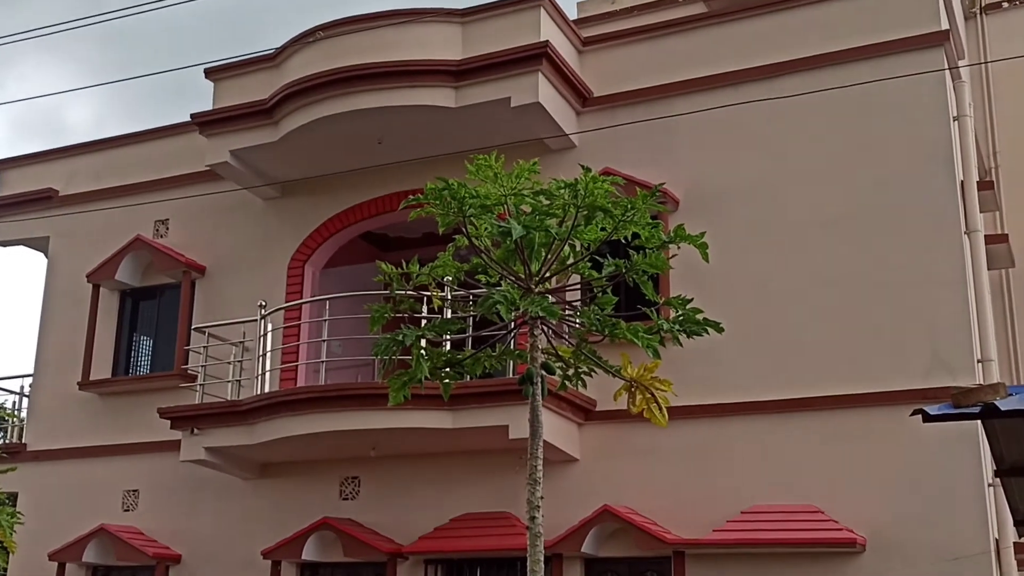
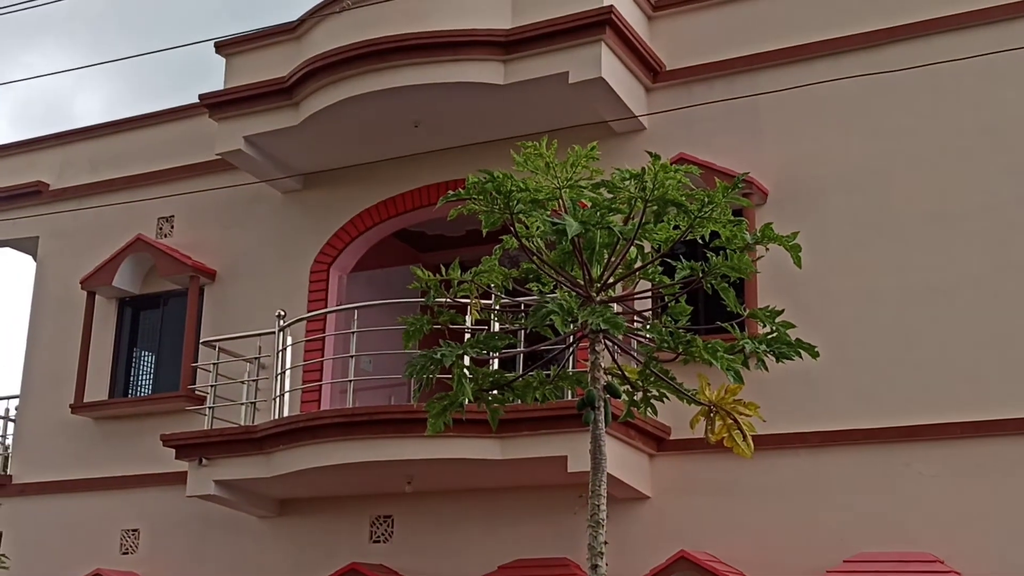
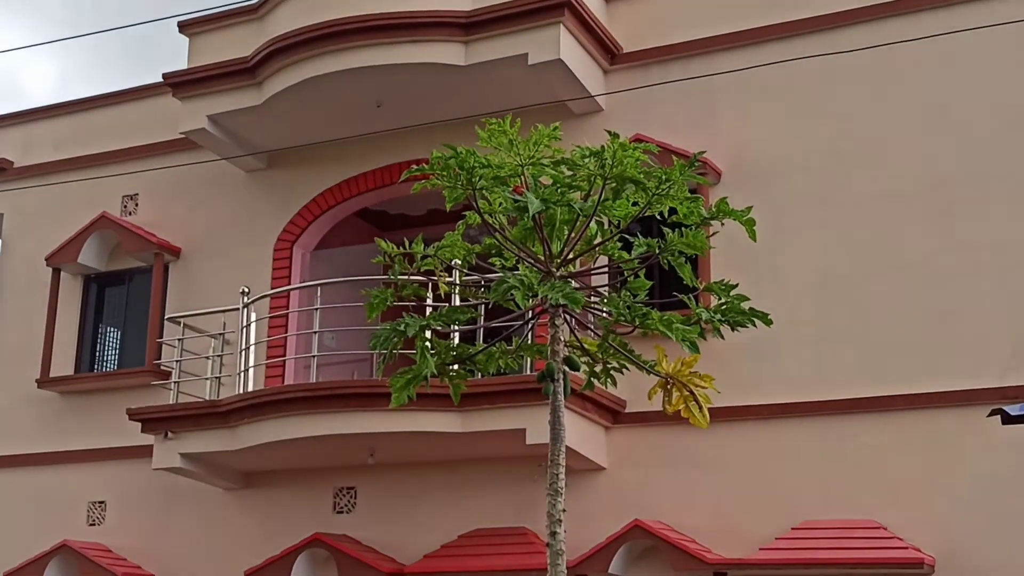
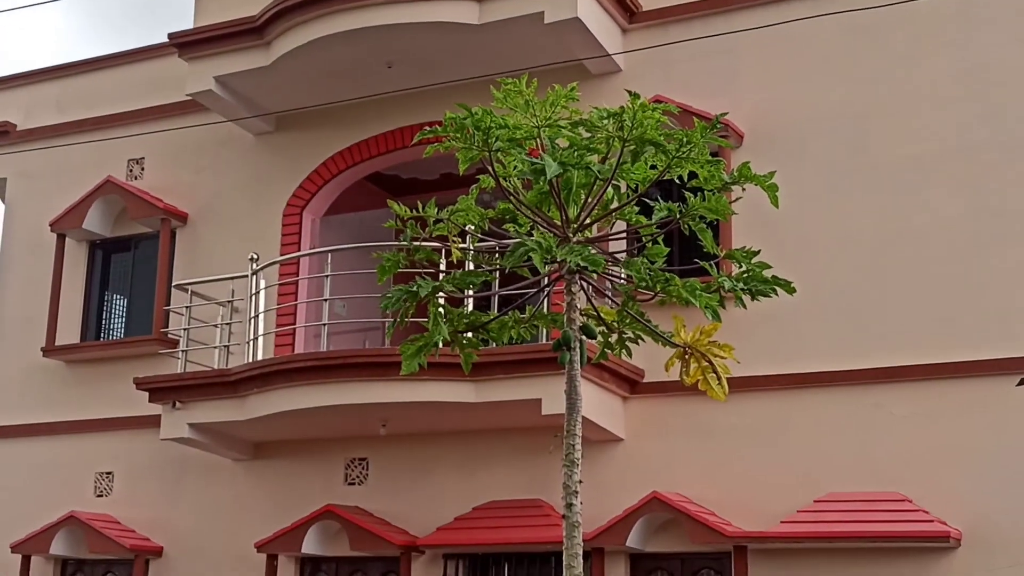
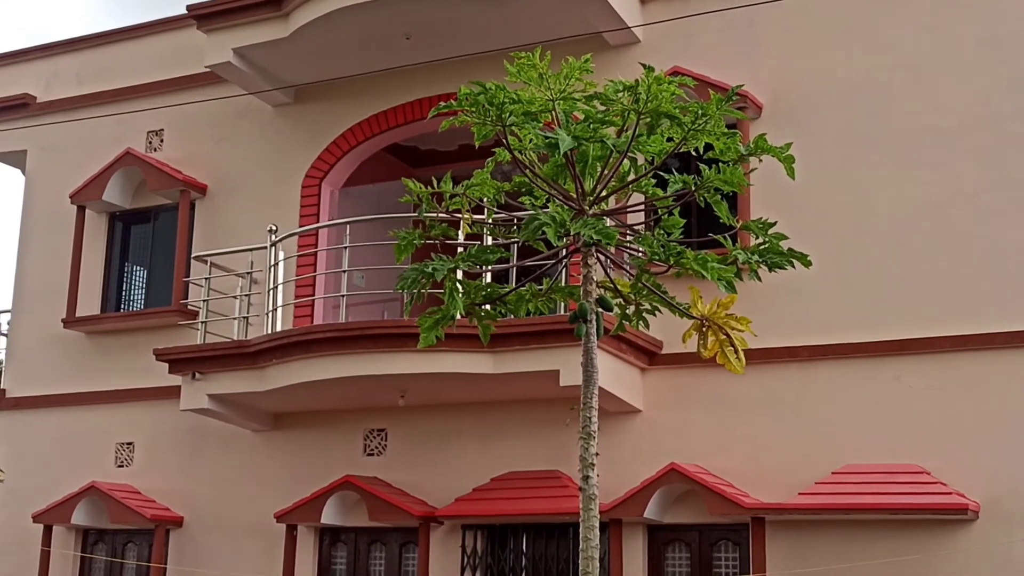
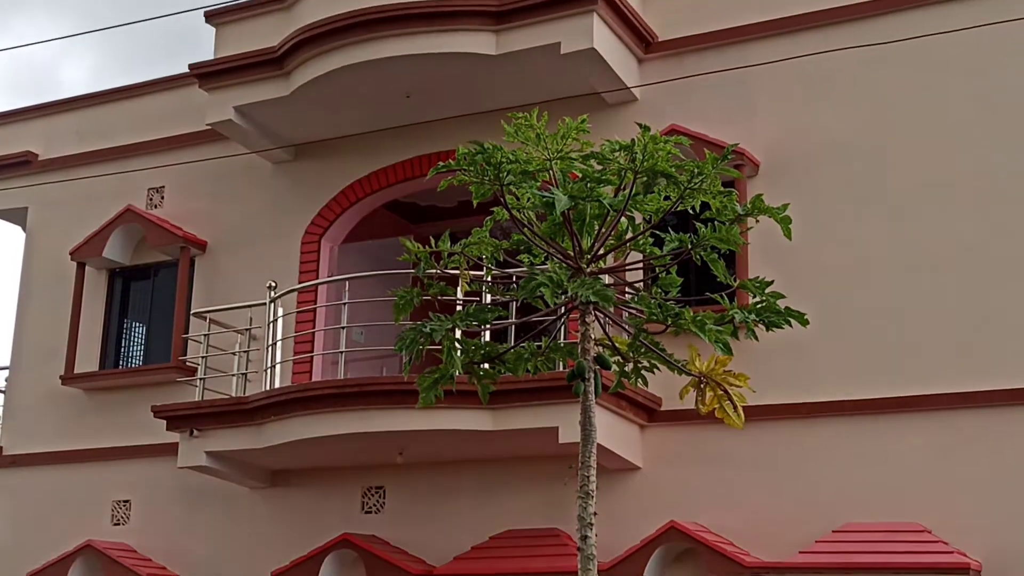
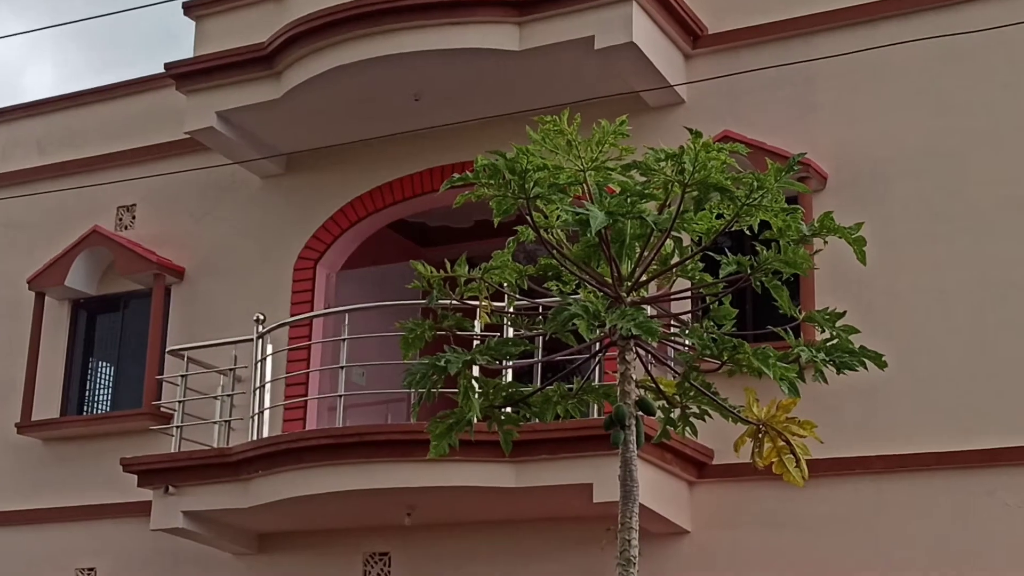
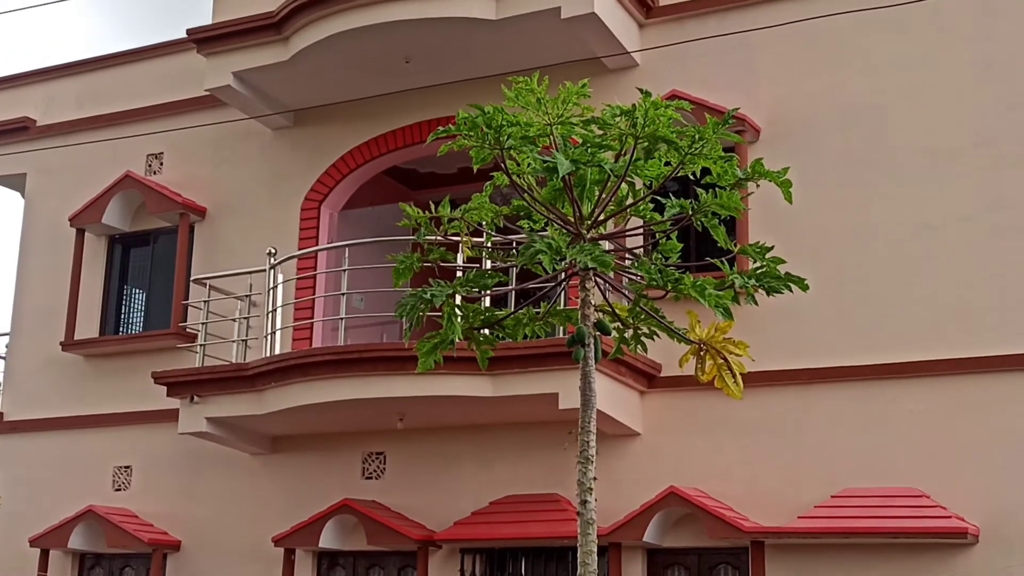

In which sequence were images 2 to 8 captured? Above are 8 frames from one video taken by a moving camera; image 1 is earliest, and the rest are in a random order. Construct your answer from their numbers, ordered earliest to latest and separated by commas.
3, 4, 5, 8, 6, 2, 7
